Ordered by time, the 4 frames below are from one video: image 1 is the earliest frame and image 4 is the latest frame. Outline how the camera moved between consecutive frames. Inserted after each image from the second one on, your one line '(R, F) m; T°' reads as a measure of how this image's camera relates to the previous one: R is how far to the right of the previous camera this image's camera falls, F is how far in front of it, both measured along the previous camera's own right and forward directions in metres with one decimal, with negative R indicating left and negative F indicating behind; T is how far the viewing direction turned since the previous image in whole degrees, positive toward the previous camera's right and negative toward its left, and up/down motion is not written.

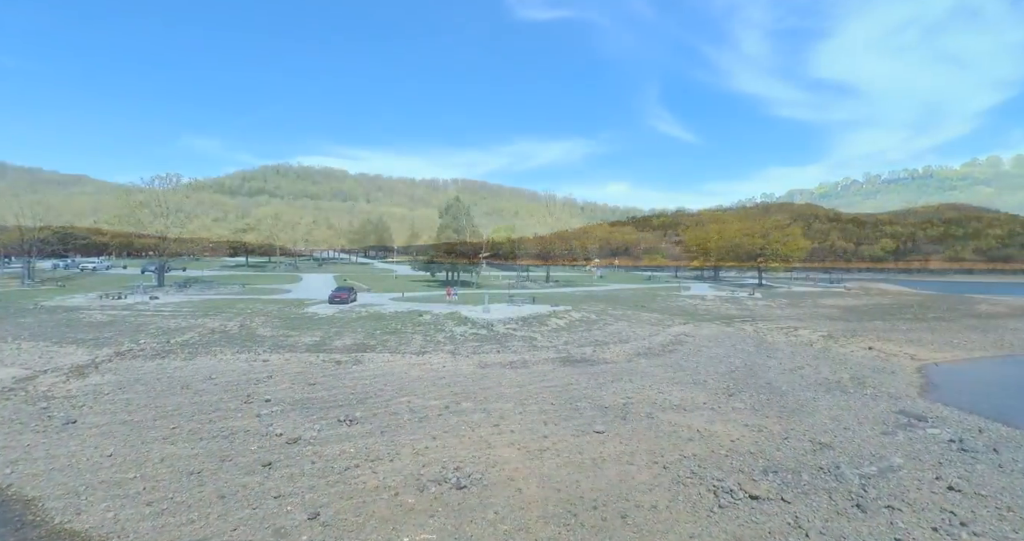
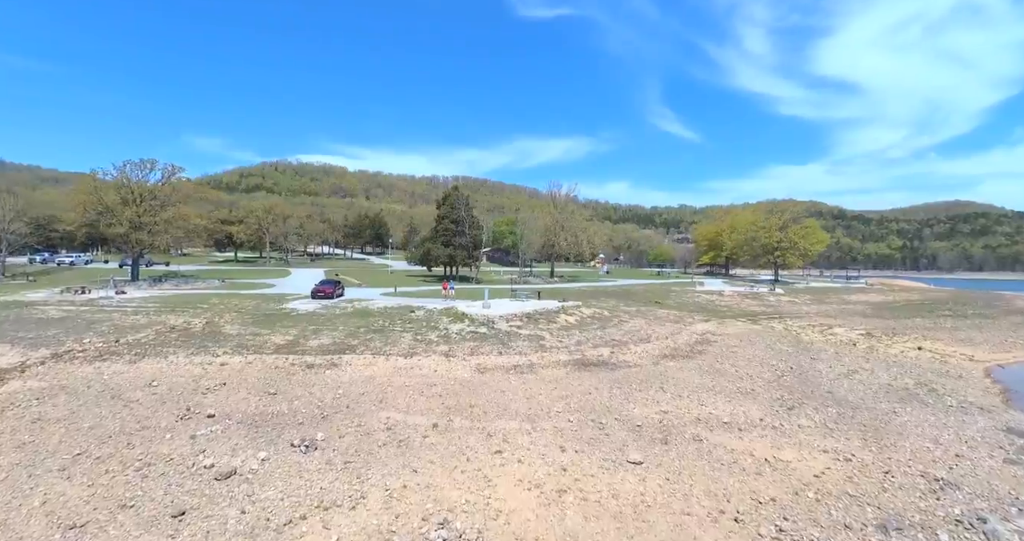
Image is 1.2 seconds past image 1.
(-0.1, +3.2) m; 0°
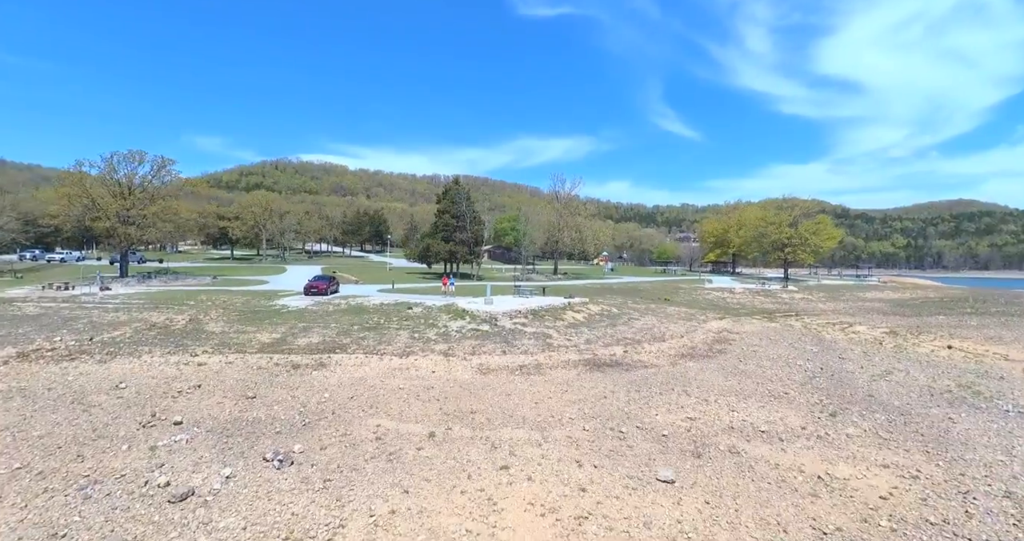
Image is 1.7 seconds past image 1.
(-0.1, +1.5) m; 0°
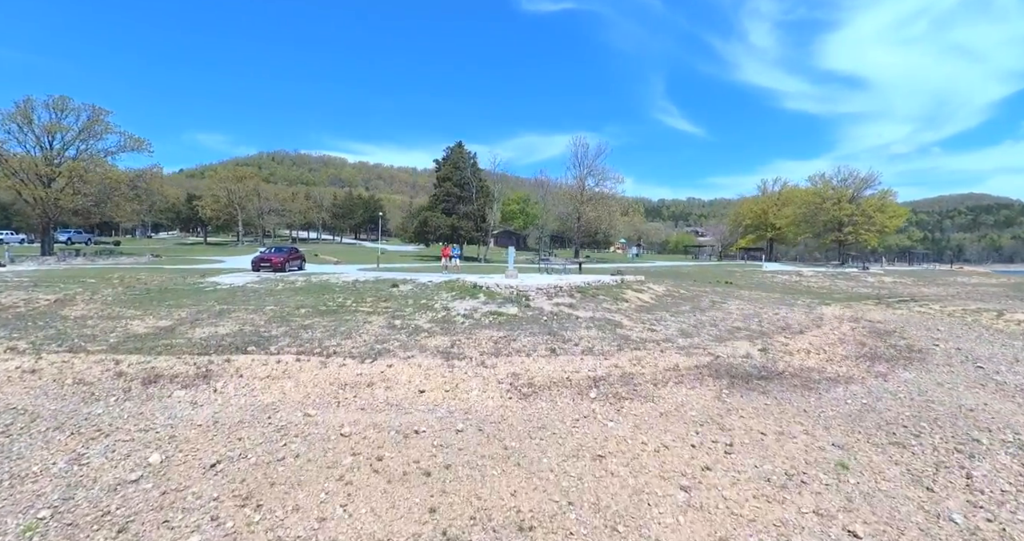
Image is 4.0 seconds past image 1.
(-1.1, +7.3) m; 0°
